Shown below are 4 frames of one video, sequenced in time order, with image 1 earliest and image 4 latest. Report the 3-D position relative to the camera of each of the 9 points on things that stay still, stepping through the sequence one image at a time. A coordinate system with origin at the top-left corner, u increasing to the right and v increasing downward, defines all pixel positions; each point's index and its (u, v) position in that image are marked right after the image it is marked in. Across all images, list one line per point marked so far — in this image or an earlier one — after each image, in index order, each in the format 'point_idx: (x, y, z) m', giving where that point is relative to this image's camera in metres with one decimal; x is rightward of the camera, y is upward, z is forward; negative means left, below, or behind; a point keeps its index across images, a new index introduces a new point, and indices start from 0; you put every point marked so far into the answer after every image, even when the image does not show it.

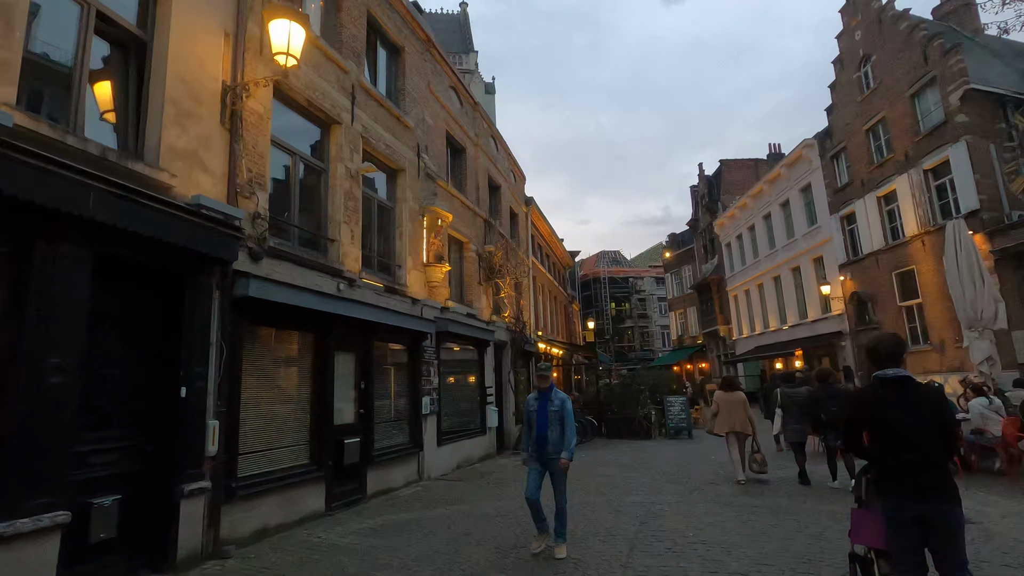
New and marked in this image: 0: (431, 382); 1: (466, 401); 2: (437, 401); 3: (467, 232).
0: (-1.6, -1.8, +10.5) m
1: (-1.2, -2.6, +12.4) m
2: (-1.5, -2.3, +10.7) m
3: (-1.1, +1.4, +13.1) m
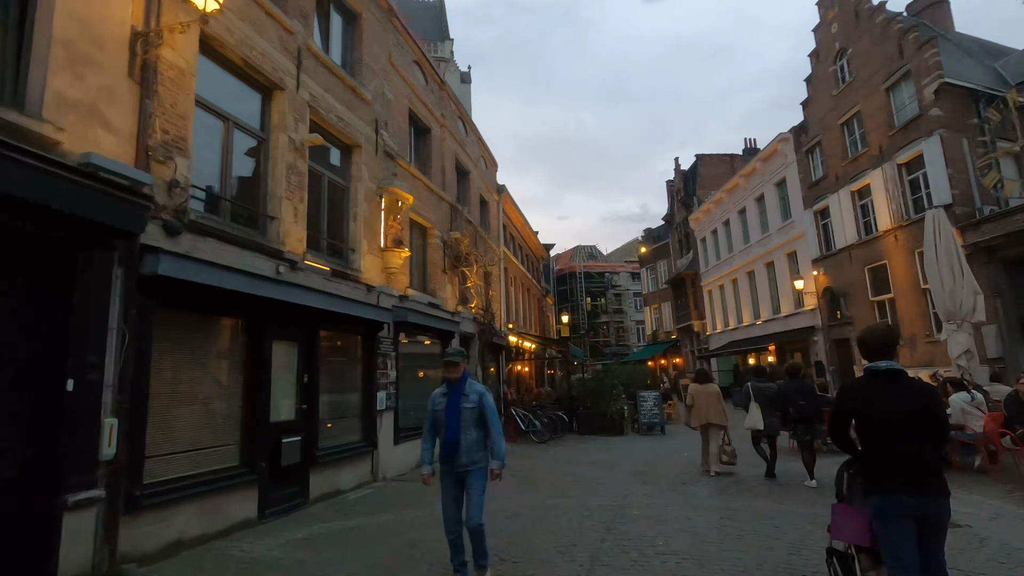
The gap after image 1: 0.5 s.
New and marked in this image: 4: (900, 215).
0: (-2.3, -1.6, +9.8) m
1: (-1.9, -2.4, +11.7) m
2: (-2.2, -2.0, +10.0) m
3: (-1.9, +1.6, +12.3) m
4: (+14.4, +2.7, +20.0) m
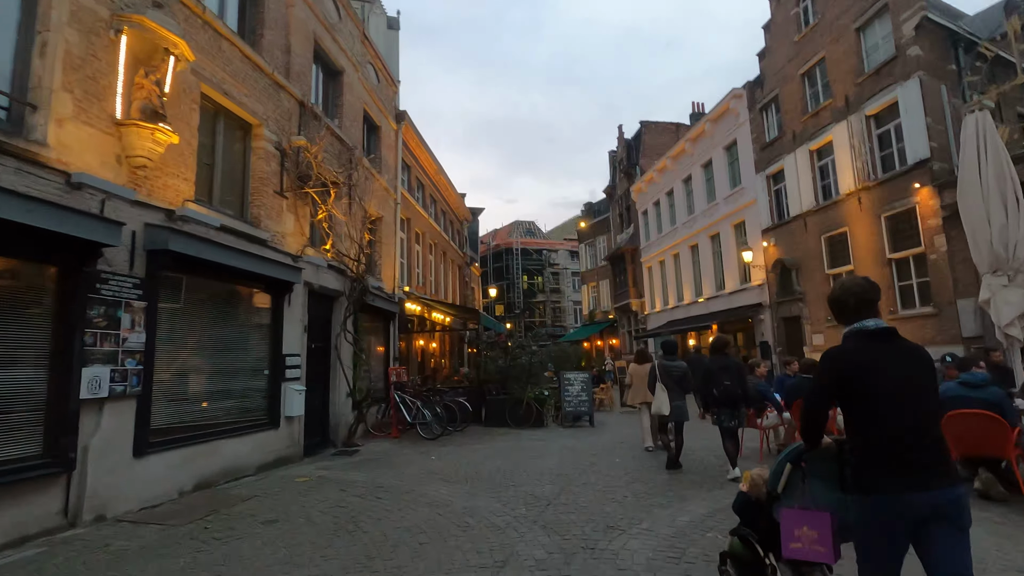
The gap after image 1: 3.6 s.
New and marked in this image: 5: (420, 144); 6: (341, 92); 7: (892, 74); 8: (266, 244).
0: (-4.1, -0.5, +5.7) m
1: (-4.0, -1.3, +7.6) m
2: (-4.1, -1.0, +5.9) m
3: (-3.9, +2.8, +8.2) m
4: (+11.5, +3.7, +17.5) m
5: (-2.9, +4.6, +17.2) m
6: (-3.6, +4.1, +11.4) m
7: (+11.7, +6.6, +16.5) m
8: (-3.7, +0.7, +8.2) m
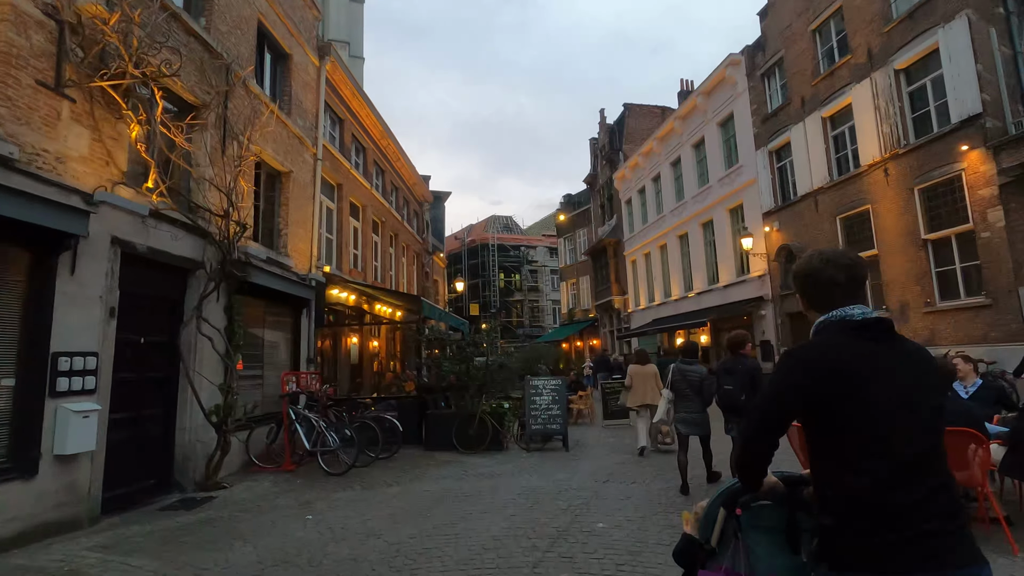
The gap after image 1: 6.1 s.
0: (-4.8, -0.1, +2.3) m
1: (-4.7, -0.8, +4.2) m
2: (-4.7, -0.5, +2.5) m
3: (-4.6, +3.2, +4.8) m
4: (+10.4, +4.0, +14.7) m
5: (-4.0, +5.0, +13.9) m
6: (-4.5, +4.6, +8.0) m
7: (+10.7, +6.9, +13.7) m
8: (-4.5, +1.1, +4.9) m
